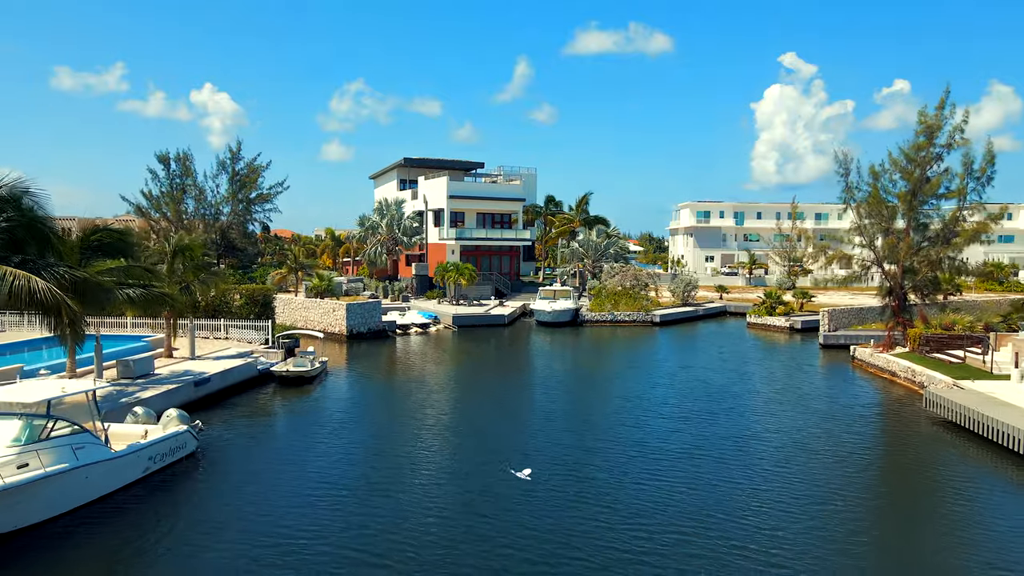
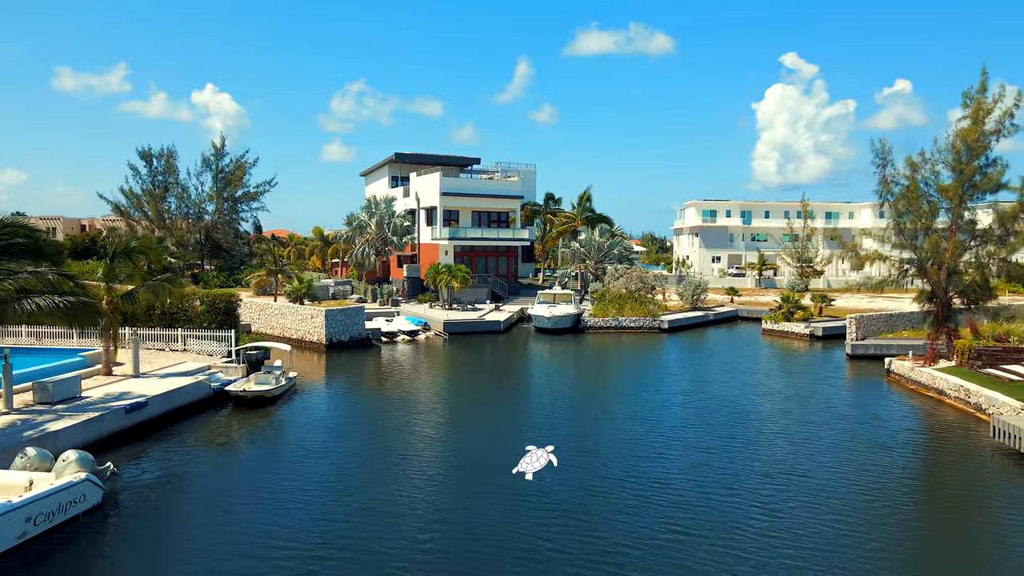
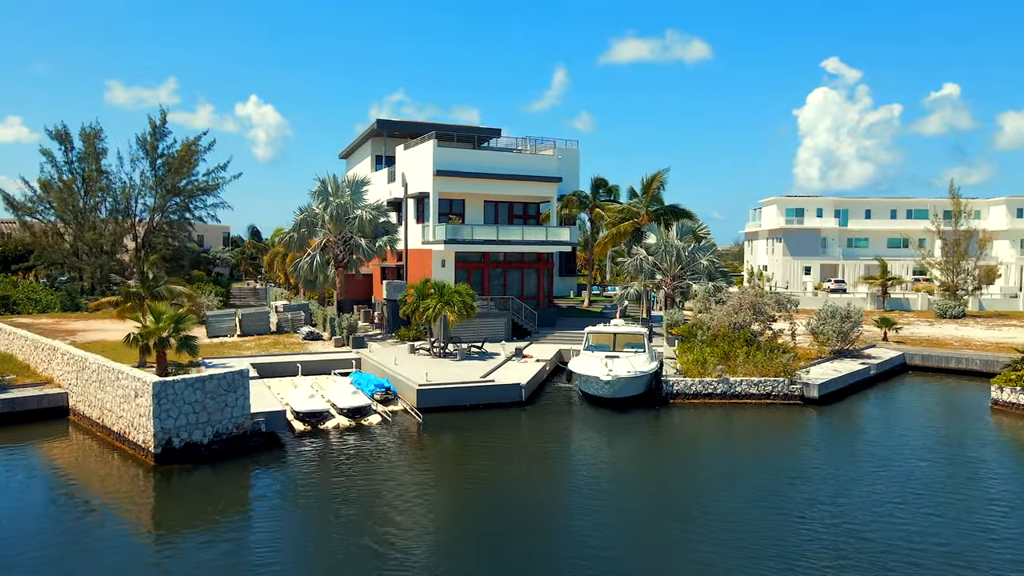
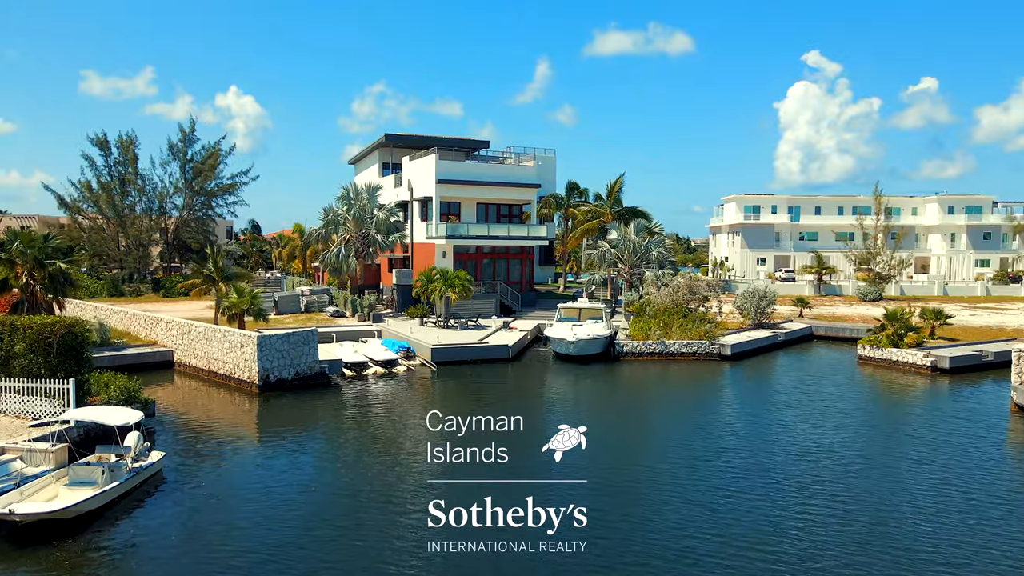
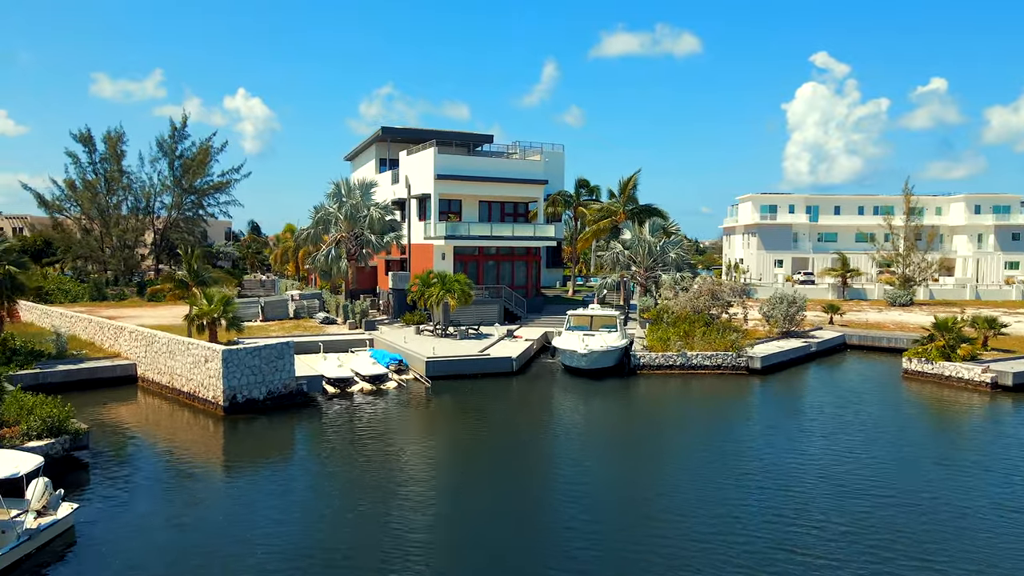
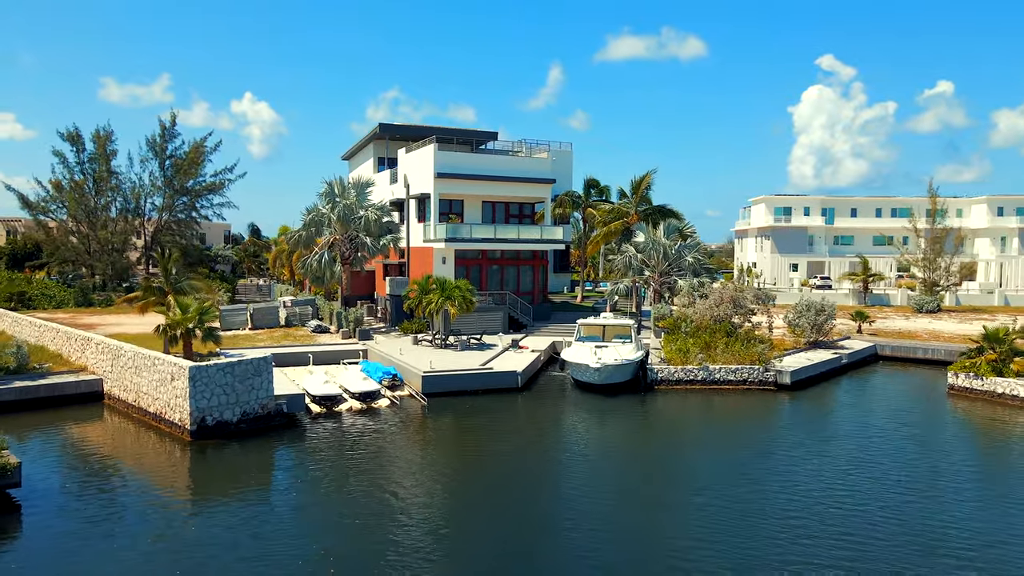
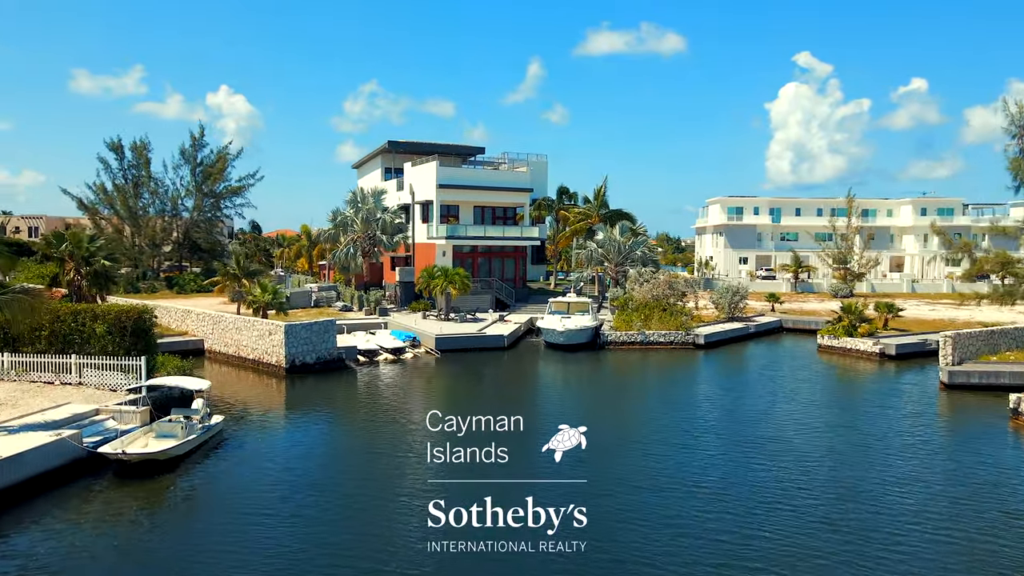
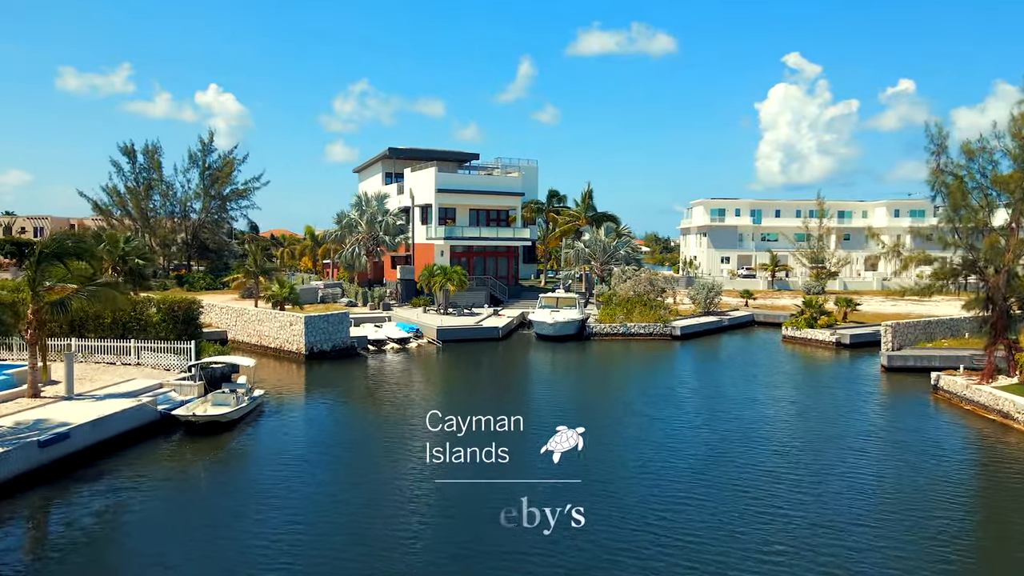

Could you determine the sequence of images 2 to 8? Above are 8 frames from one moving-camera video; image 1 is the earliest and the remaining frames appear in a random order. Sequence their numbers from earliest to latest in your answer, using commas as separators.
2, 8, 7, 4, 5, 6, 3
